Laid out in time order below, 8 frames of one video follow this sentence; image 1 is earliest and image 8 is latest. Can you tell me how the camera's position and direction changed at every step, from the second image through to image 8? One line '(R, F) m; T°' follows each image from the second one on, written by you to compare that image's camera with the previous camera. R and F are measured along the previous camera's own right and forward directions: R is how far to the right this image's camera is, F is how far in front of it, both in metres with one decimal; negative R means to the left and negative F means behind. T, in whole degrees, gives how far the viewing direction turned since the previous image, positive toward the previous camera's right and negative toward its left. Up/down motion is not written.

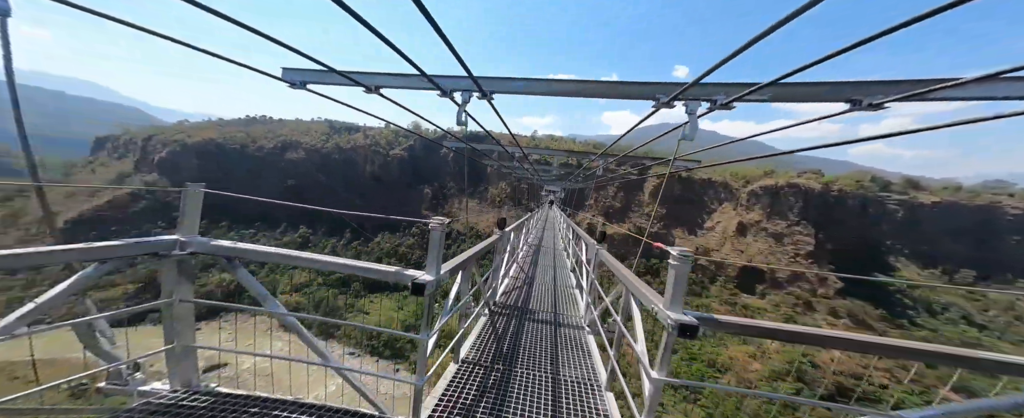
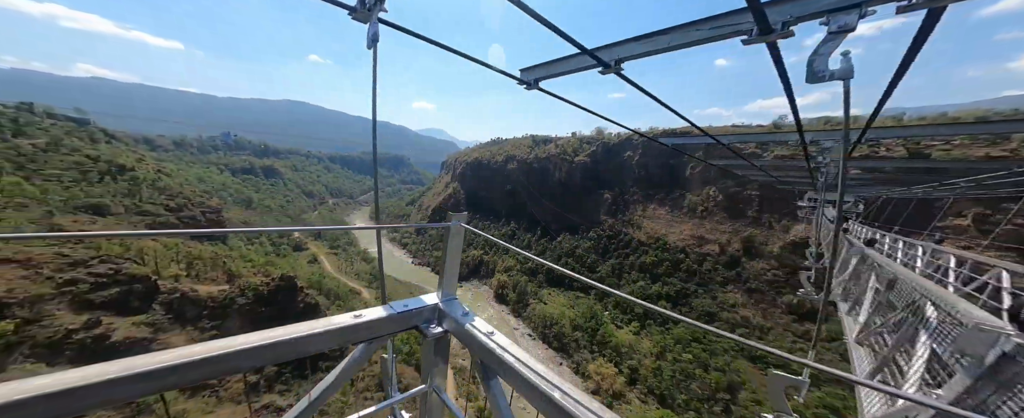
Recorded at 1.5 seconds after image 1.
(-0.8, +0.9) m; -34°
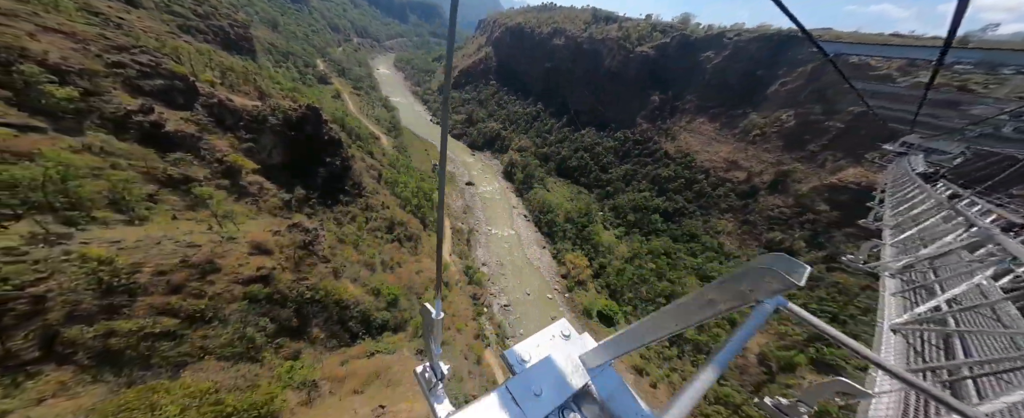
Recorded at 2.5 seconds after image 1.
(+1.5, -0.6) m; -3°
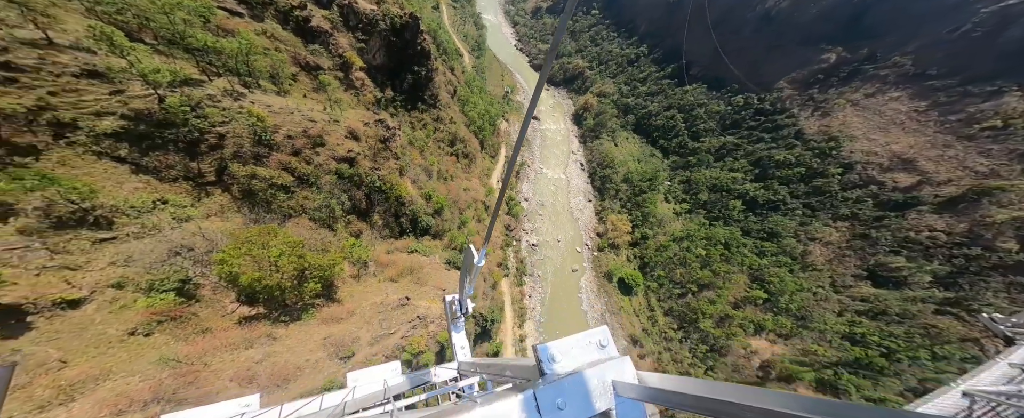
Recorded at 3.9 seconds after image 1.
(+1.7, +0.1) m; -14°
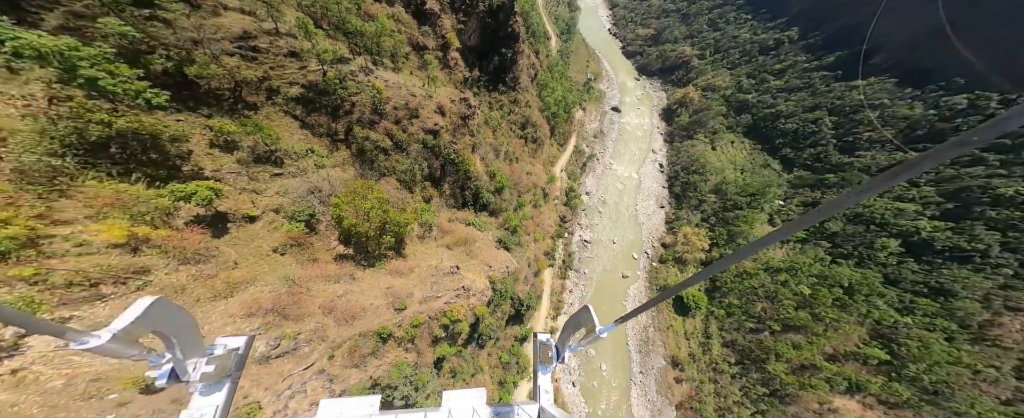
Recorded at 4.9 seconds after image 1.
(+1.5, +0.3) m; -16°
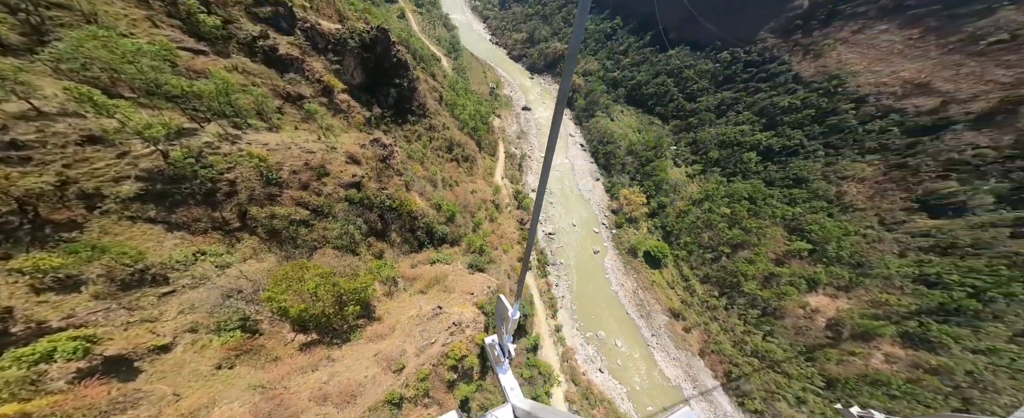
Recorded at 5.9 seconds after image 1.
(-1.9, +0.5) m; +16°
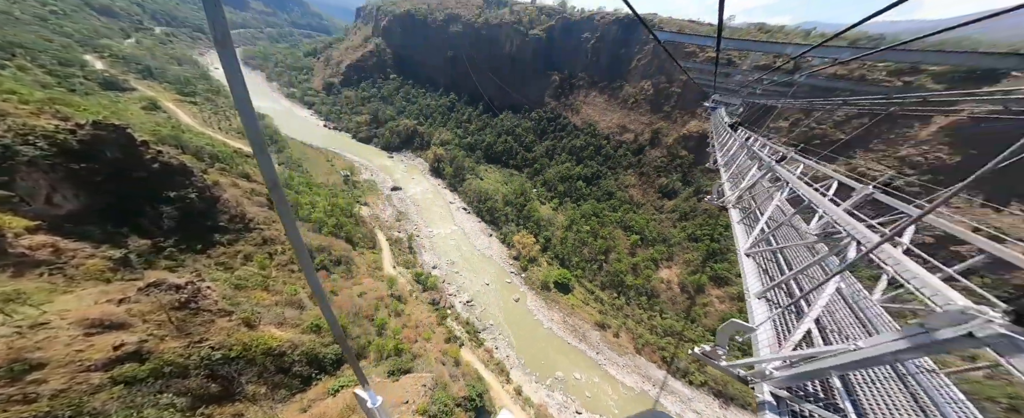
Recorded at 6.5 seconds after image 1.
(-2.2, +0.1) m; +28°
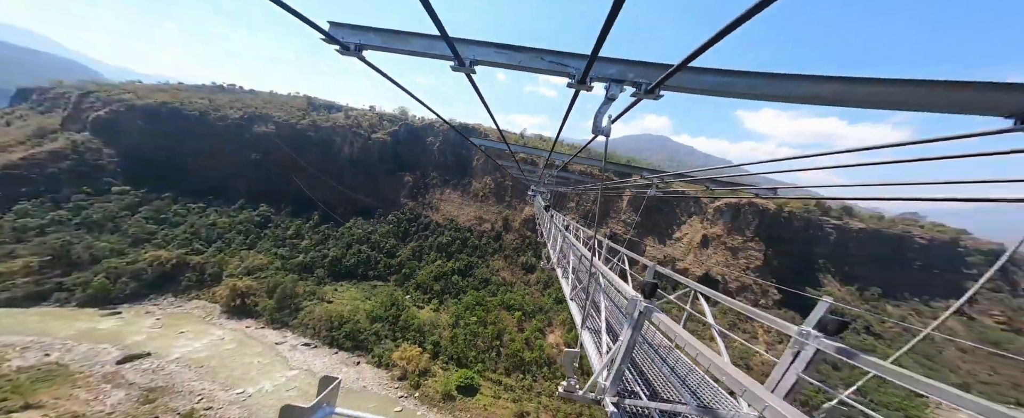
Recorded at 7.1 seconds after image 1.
(-0.3, -0.7) m; +27°
